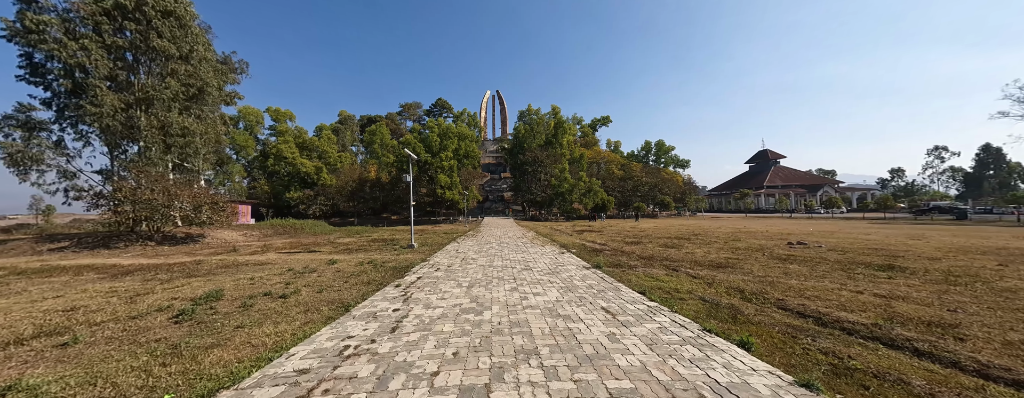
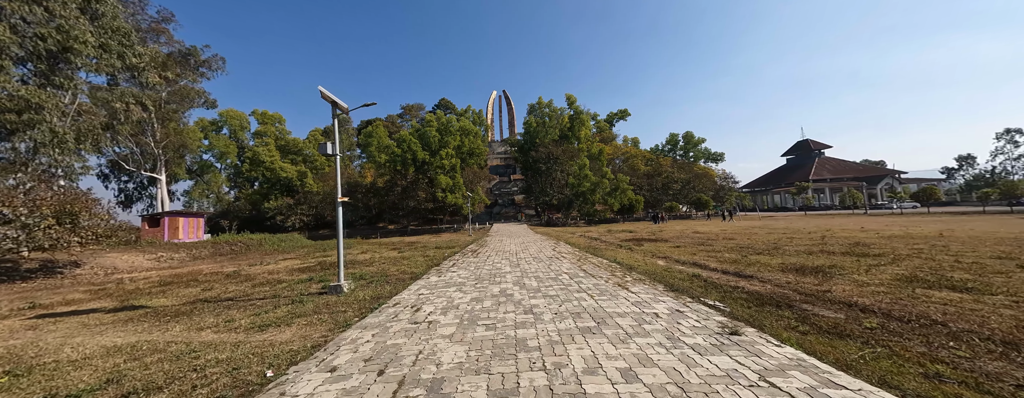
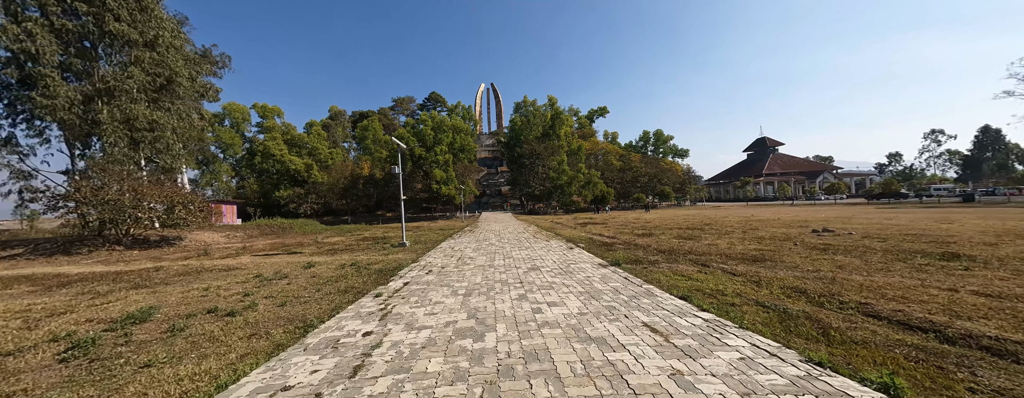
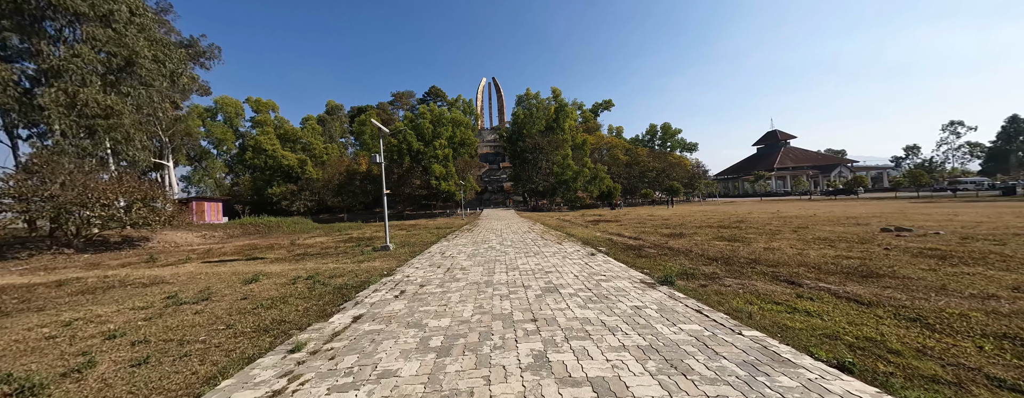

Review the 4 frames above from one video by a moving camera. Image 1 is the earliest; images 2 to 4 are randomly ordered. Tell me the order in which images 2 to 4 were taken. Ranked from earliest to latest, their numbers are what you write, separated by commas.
3, 4, 2
